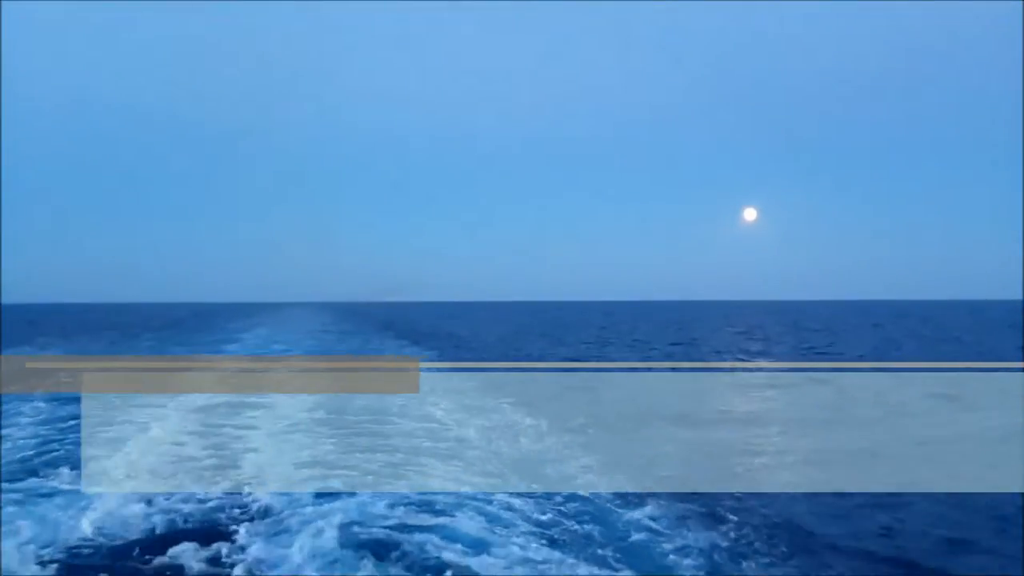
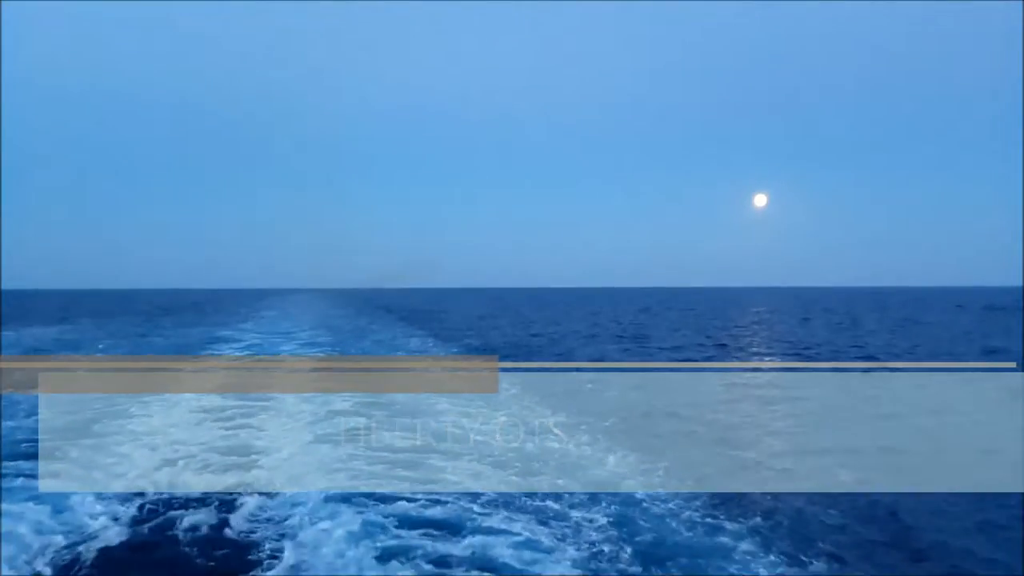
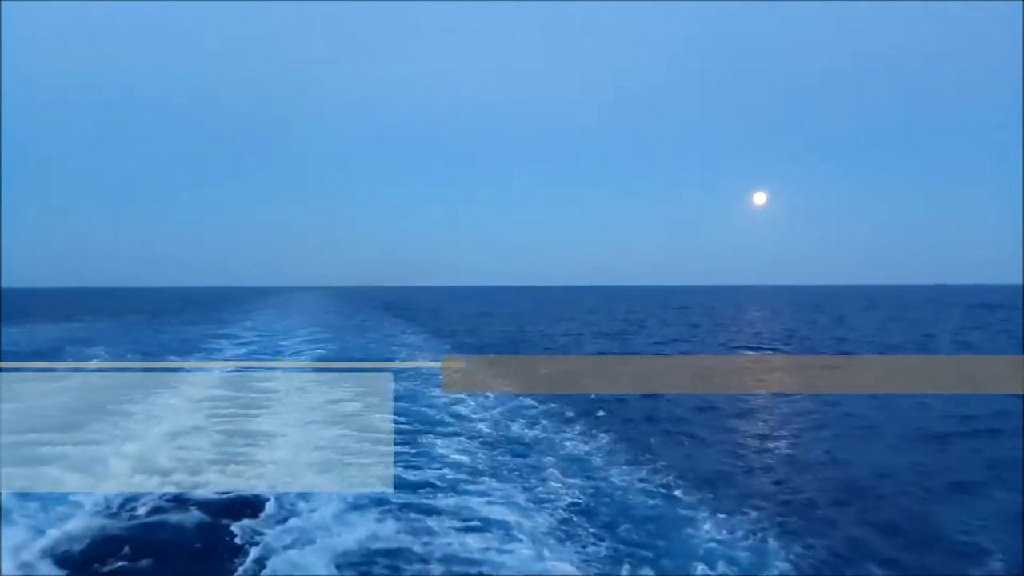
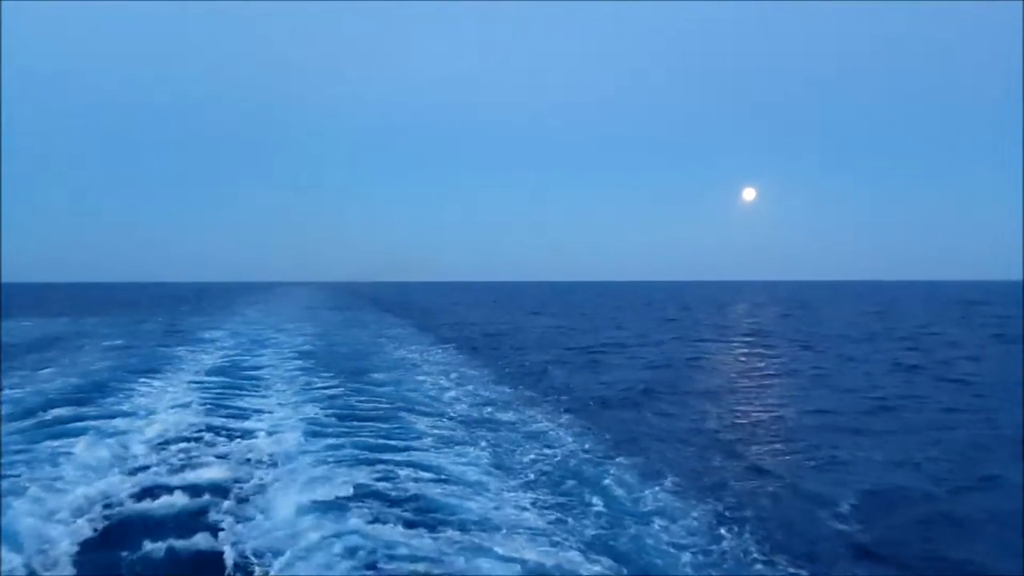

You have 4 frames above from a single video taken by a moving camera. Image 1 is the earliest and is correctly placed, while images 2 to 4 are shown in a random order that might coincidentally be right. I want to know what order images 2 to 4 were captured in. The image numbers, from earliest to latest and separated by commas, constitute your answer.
2, 3, 4
